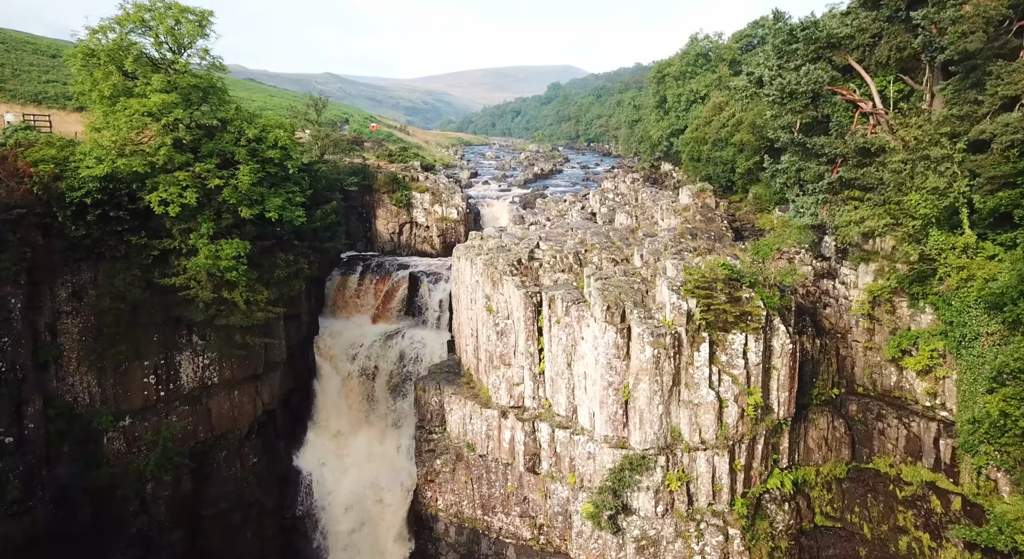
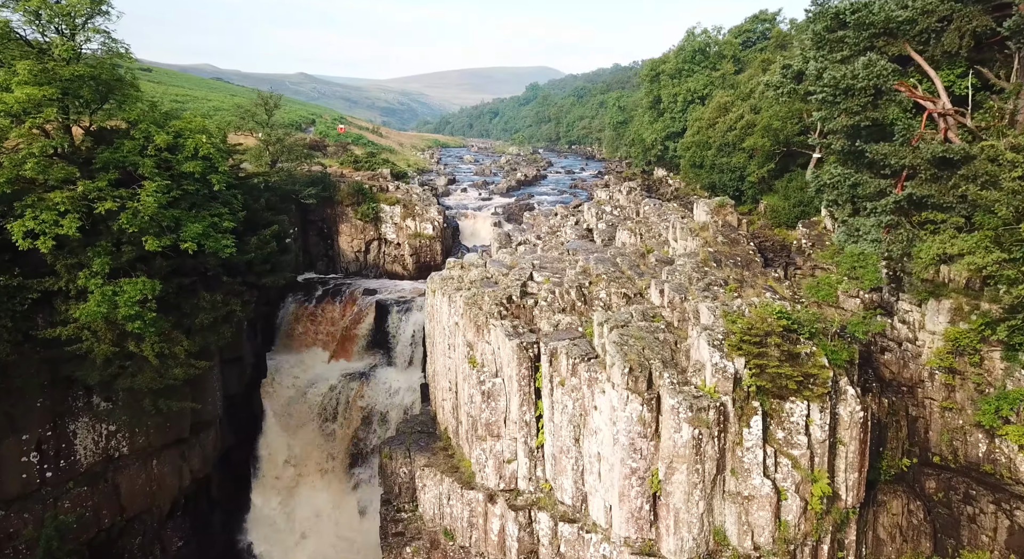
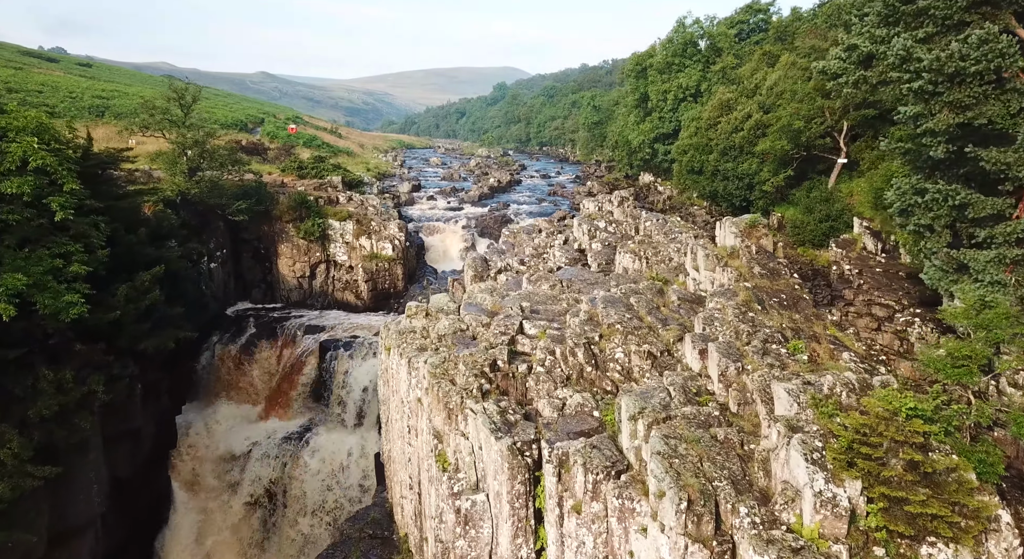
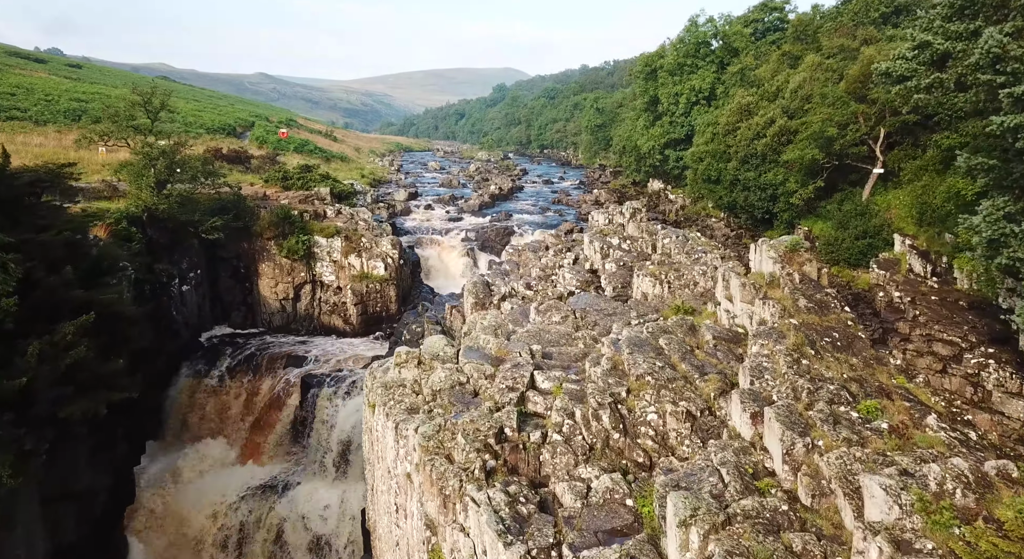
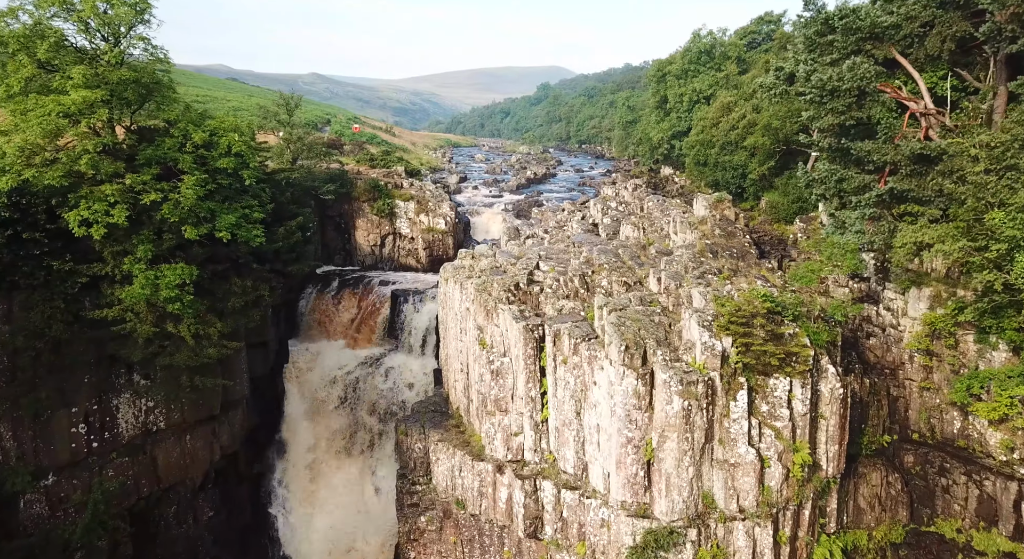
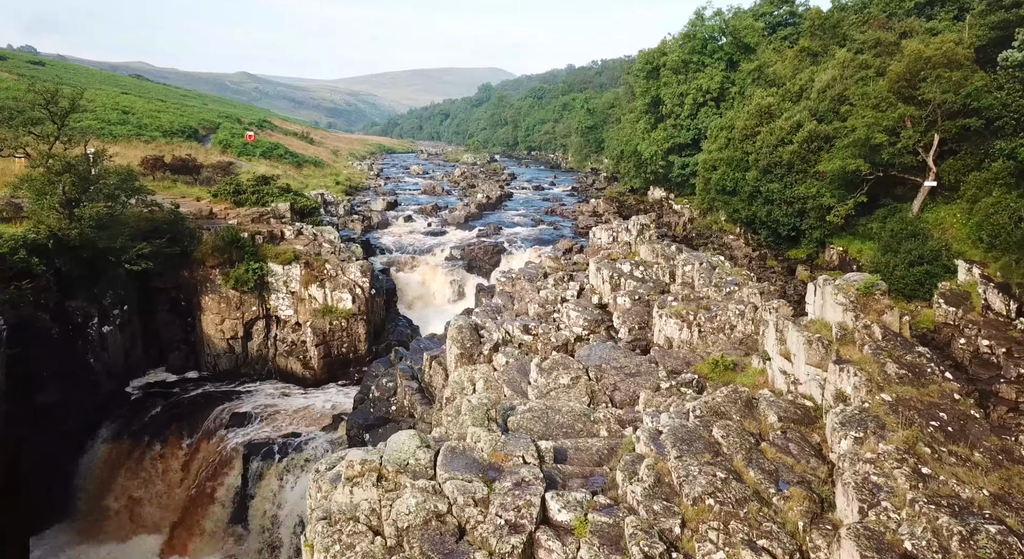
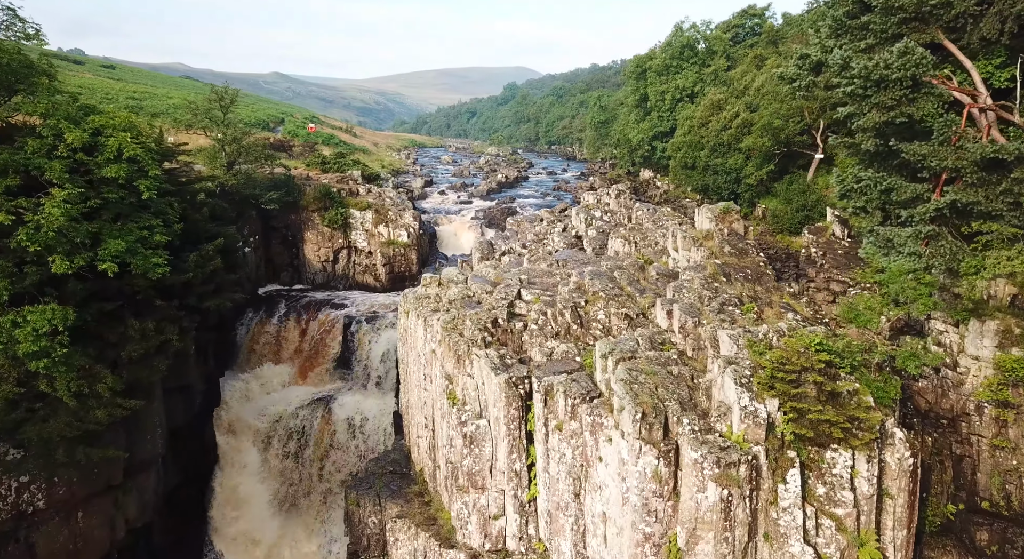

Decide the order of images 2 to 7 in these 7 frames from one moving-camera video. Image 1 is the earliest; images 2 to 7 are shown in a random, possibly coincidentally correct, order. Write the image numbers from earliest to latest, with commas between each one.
5, 2, 7, 3, 4, 6
